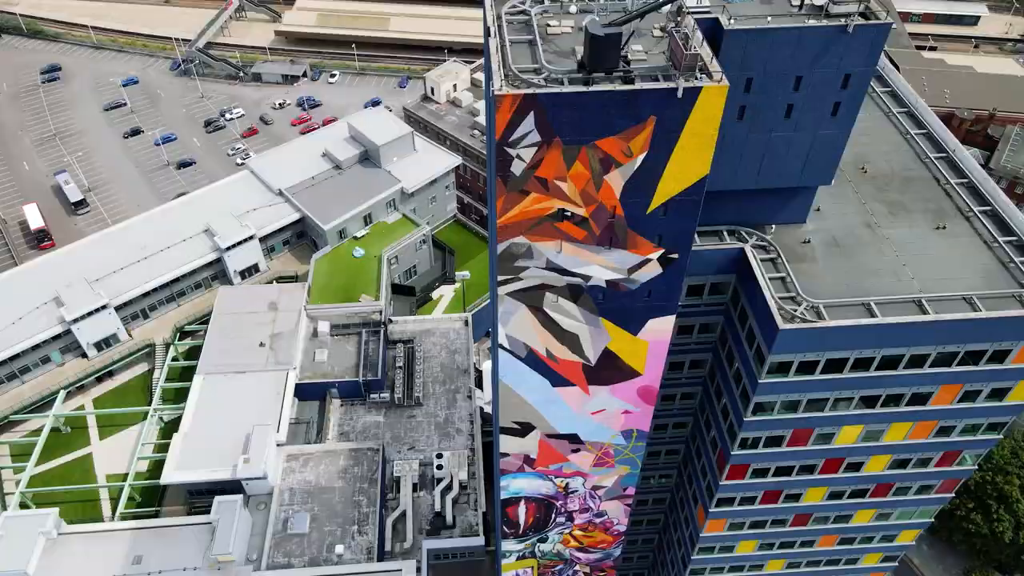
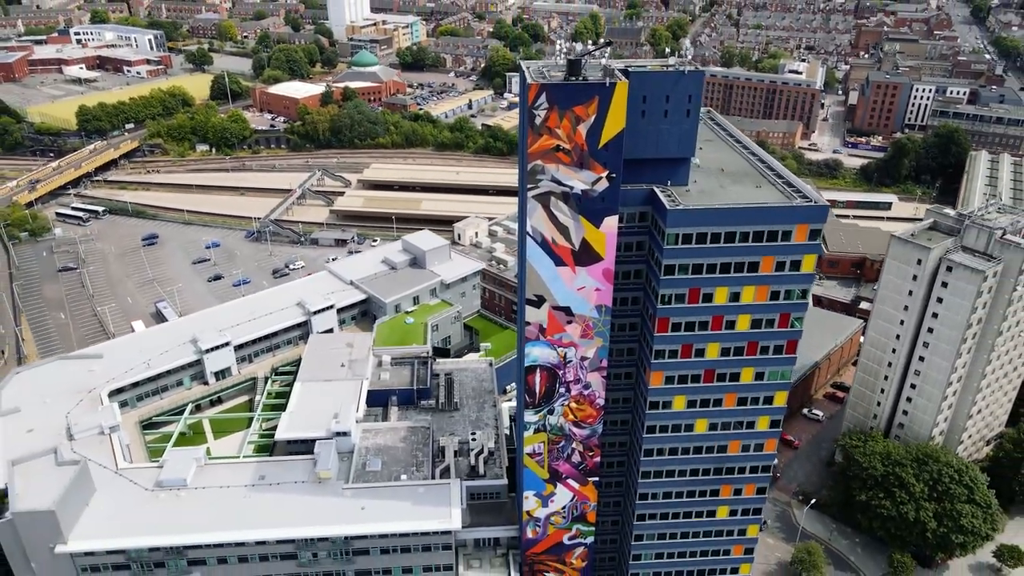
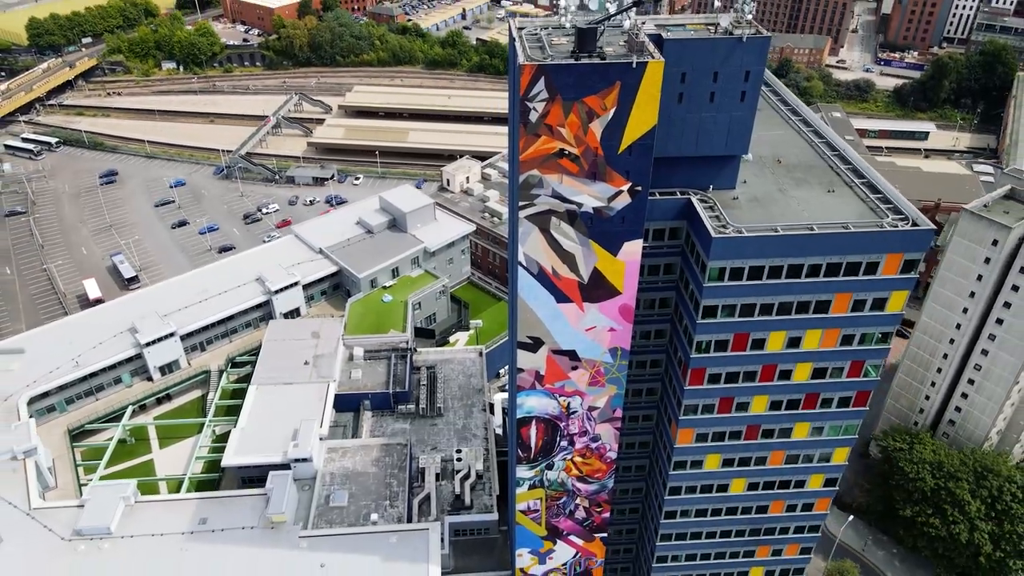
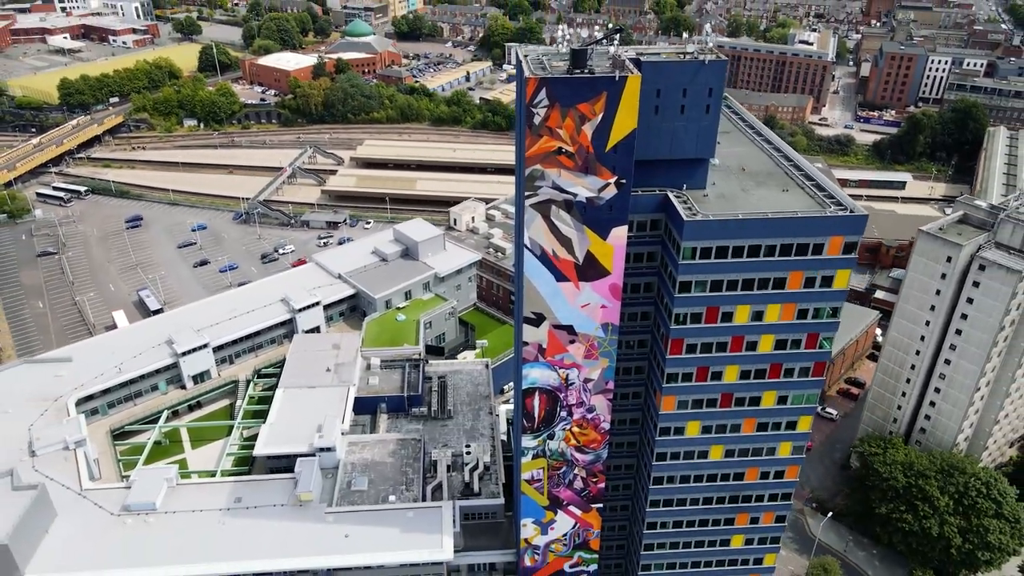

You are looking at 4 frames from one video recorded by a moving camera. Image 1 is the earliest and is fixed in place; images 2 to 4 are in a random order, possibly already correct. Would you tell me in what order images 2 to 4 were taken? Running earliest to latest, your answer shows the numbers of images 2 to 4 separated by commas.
3, 4, 2
